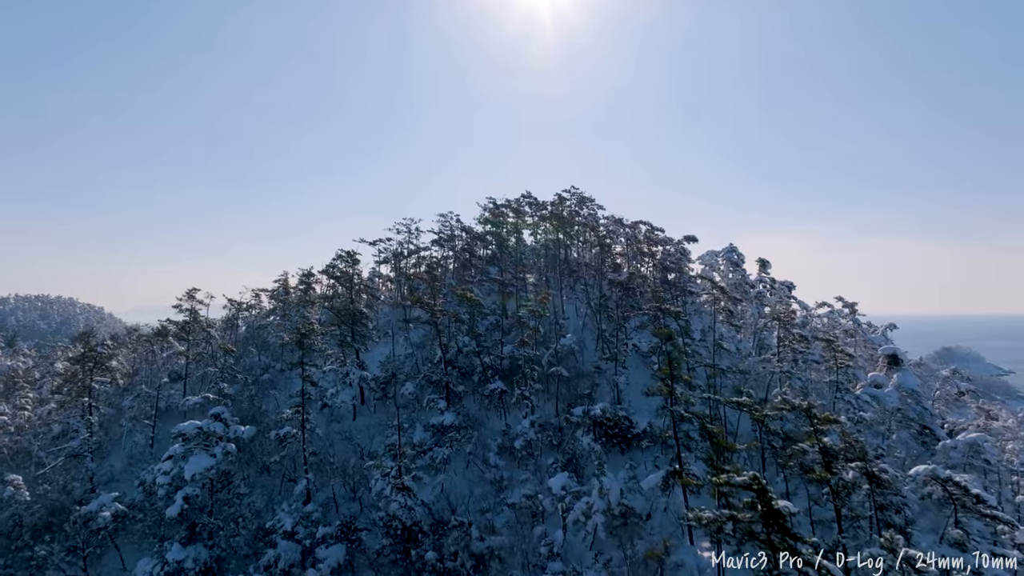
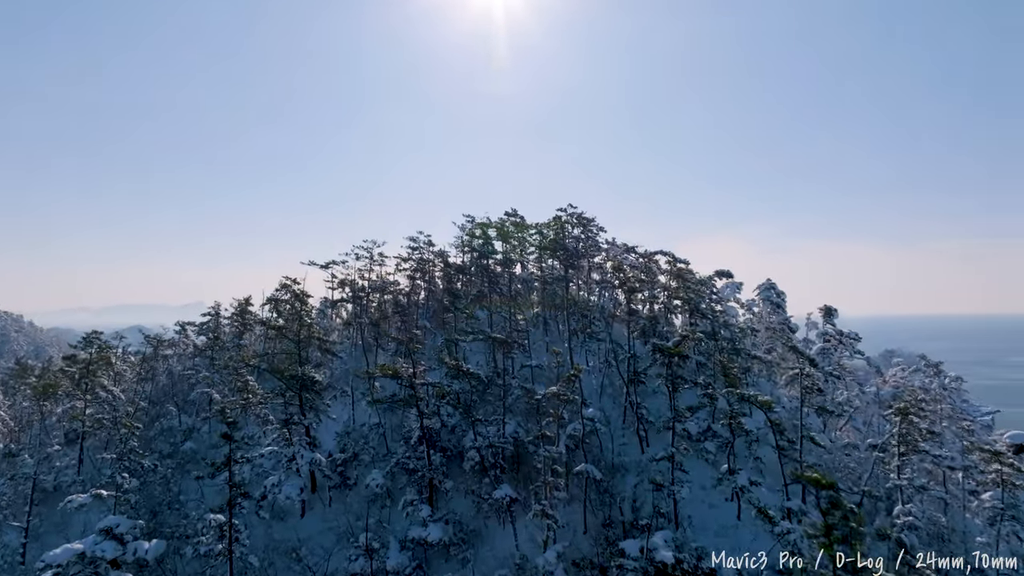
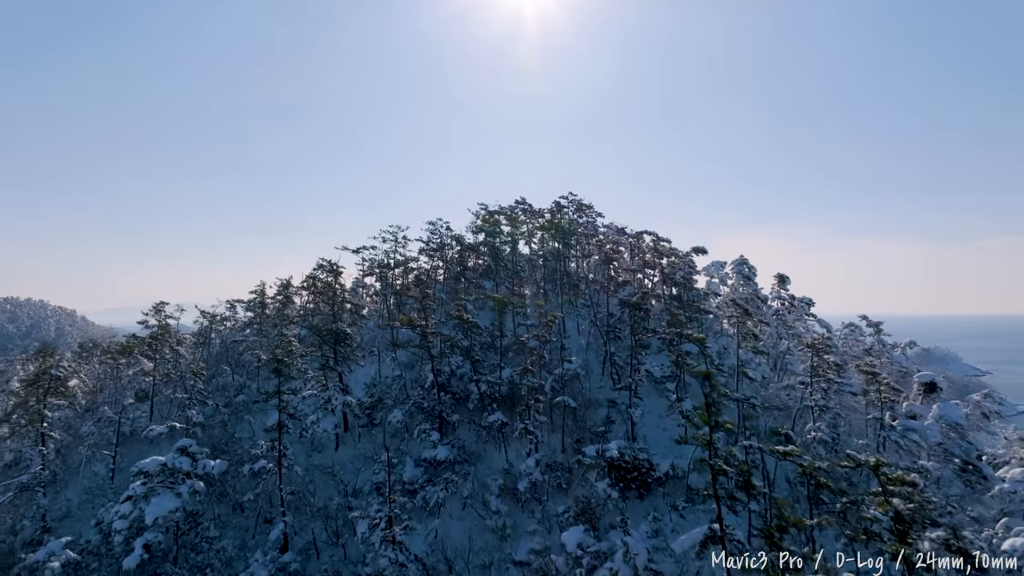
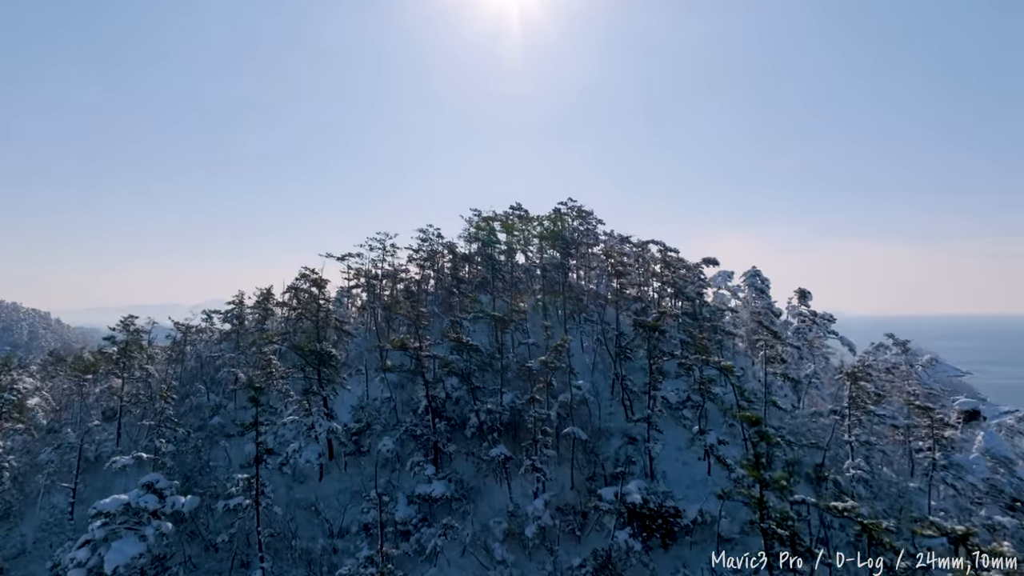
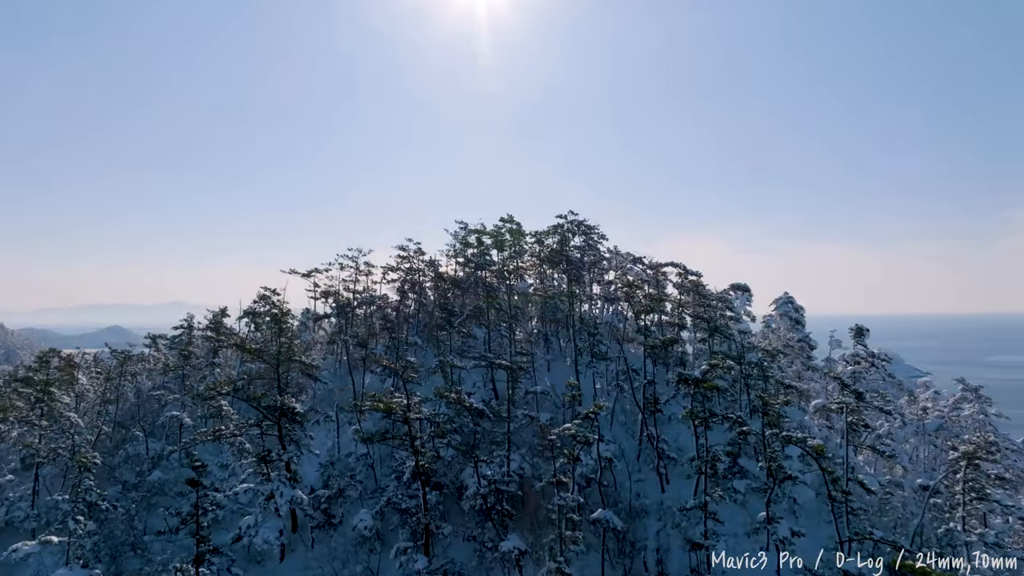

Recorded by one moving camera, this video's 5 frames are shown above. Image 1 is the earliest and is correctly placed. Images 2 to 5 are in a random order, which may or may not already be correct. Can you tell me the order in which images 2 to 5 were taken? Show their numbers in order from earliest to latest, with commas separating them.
3, 4, 2, 5
